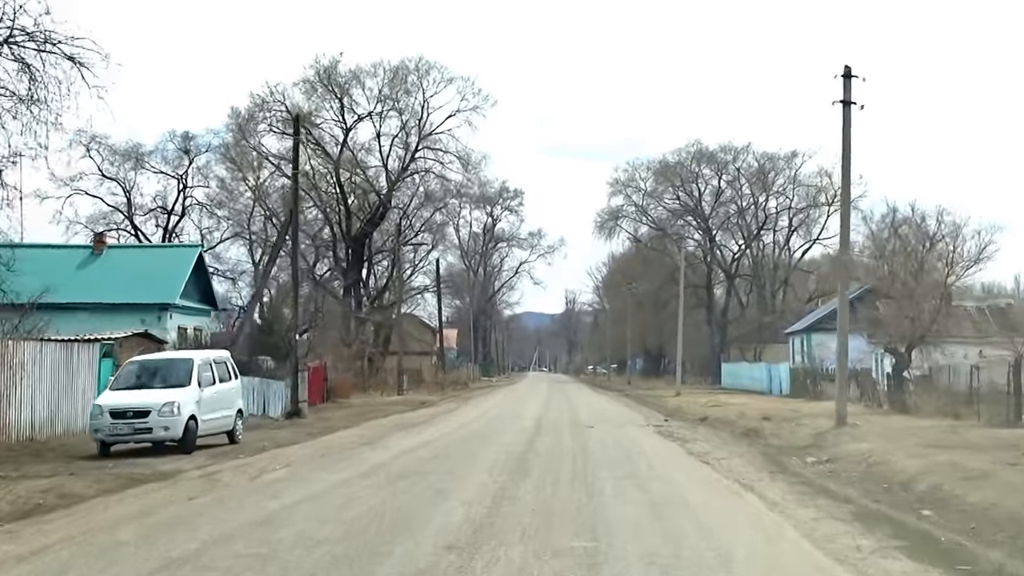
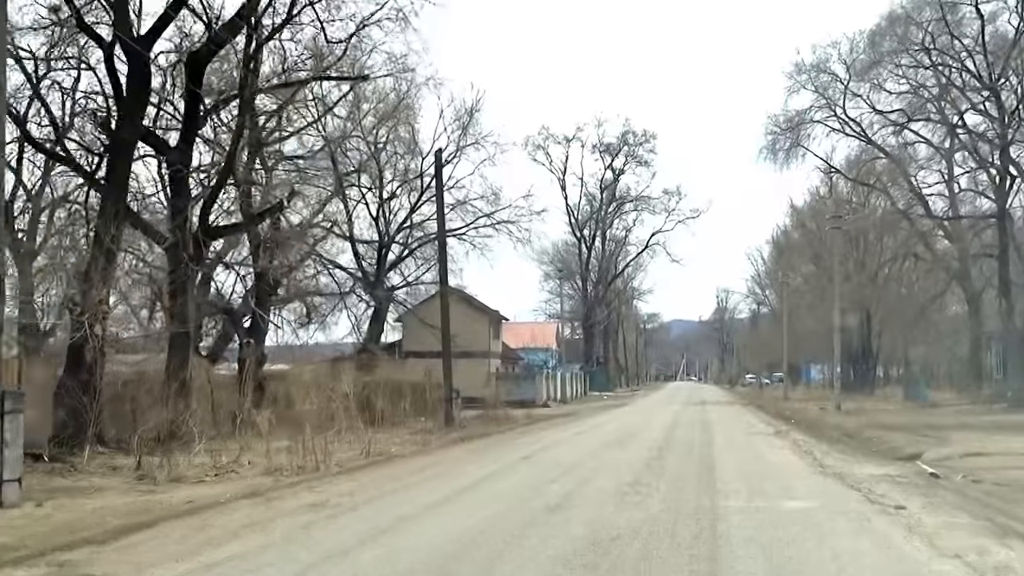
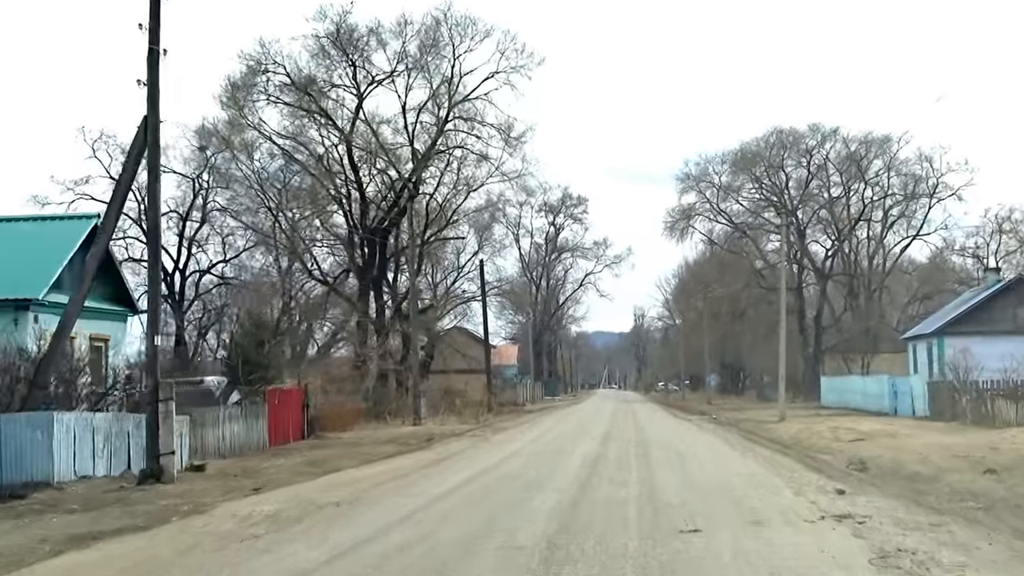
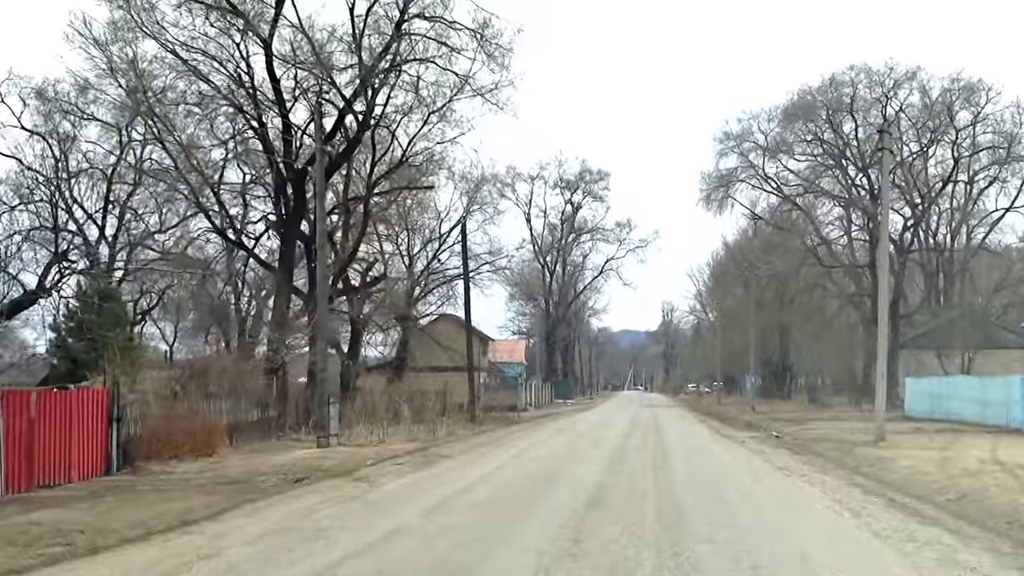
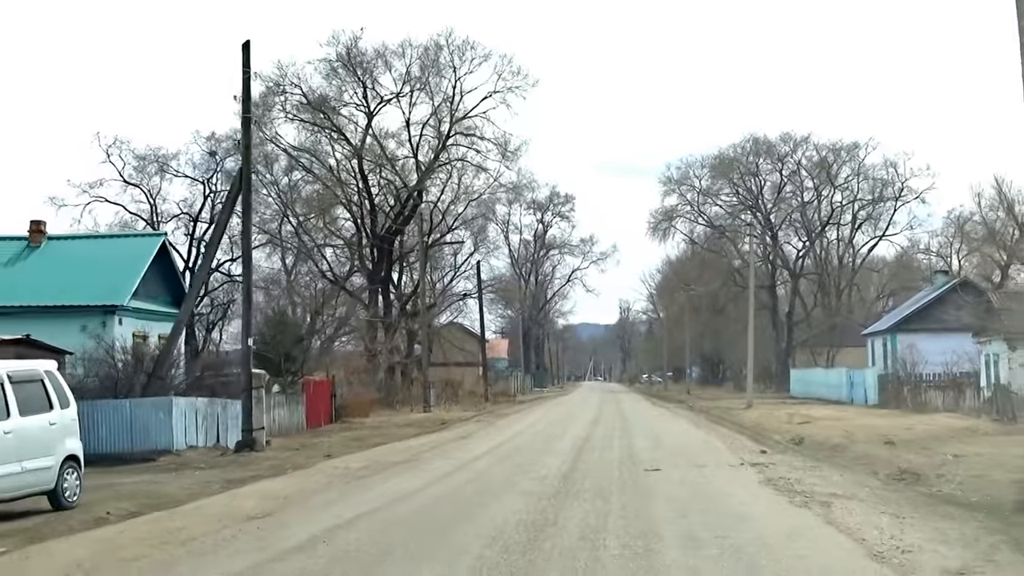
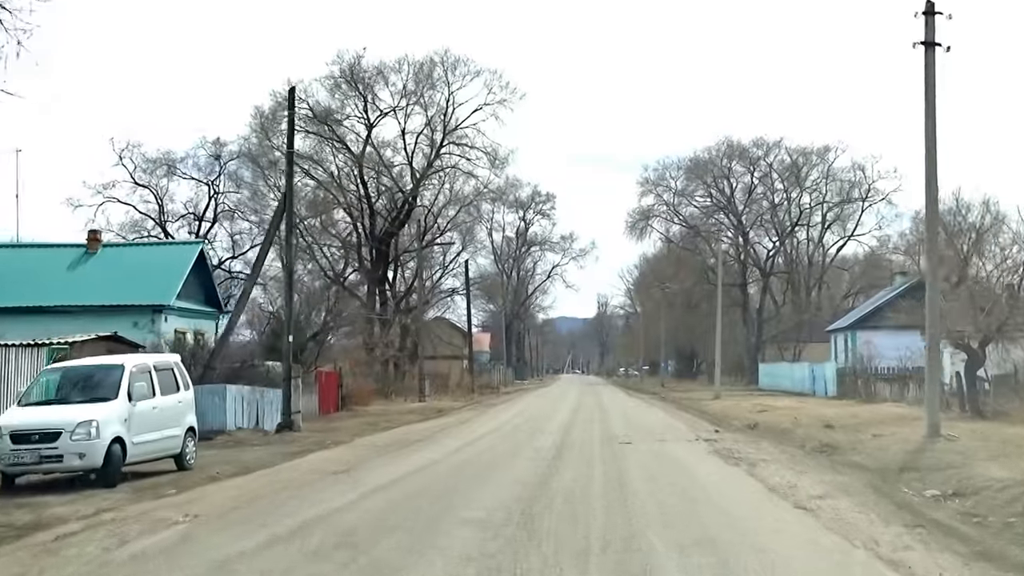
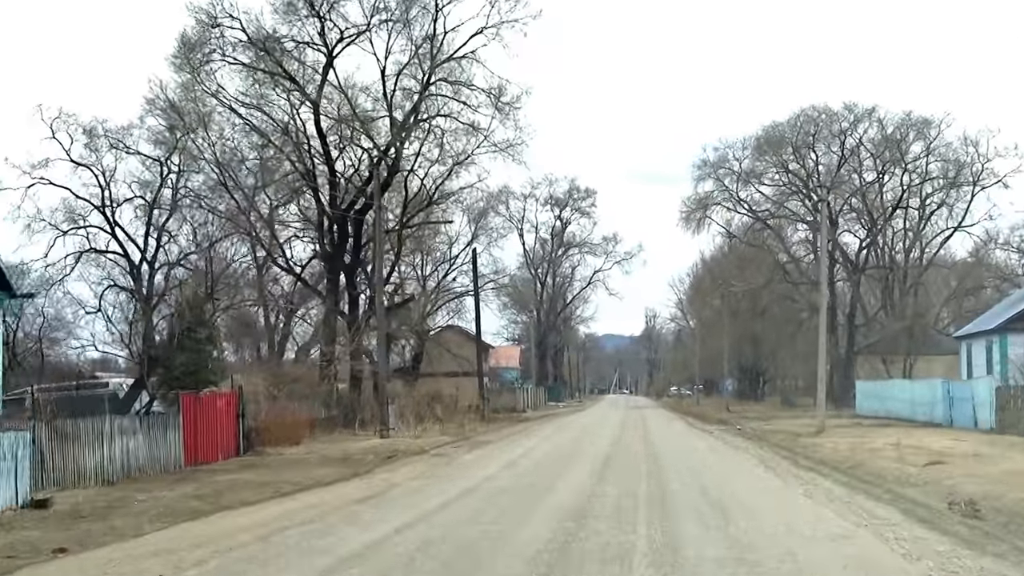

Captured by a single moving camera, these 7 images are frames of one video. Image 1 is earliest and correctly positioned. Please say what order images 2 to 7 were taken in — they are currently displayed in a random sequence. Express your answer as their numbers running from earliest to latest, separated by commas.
6, 5, 3, 7, 4, 2
